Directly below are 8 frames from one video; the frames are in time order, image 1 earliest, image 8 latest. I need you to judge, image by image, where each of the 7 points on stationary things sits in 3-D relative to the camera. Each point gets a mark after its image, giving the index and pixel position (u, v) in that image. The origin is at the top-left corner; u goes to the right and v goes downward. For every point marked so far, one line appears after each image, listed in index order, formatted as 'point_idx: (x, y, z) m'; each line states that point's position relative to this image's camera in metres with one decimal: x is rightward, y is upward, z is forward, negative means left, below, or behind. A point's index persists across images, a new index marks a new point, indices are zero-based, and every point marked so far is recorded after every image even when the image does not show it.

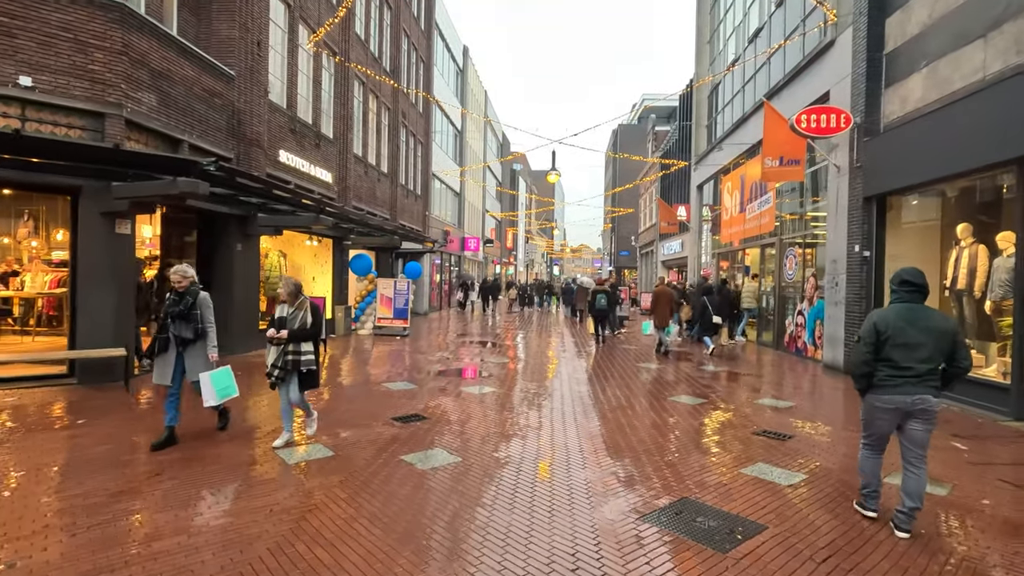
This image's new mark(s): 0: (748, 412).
0: (+3.7, -1.9, +8.4) m
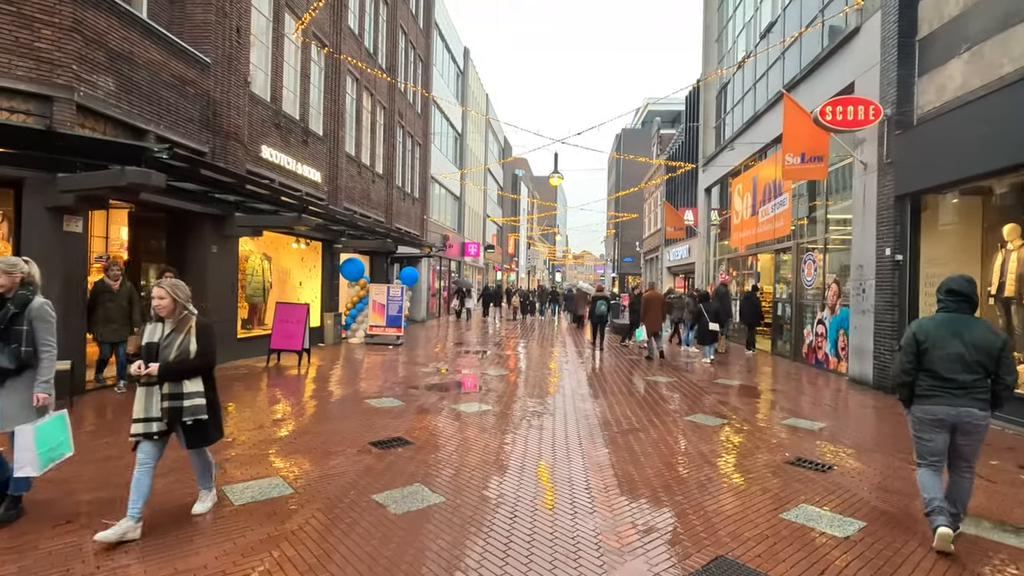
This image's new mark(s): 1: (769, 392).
0: (+3.7, -2.0, +7.5) m
1: (+5.1, -2.0, +10.3) m
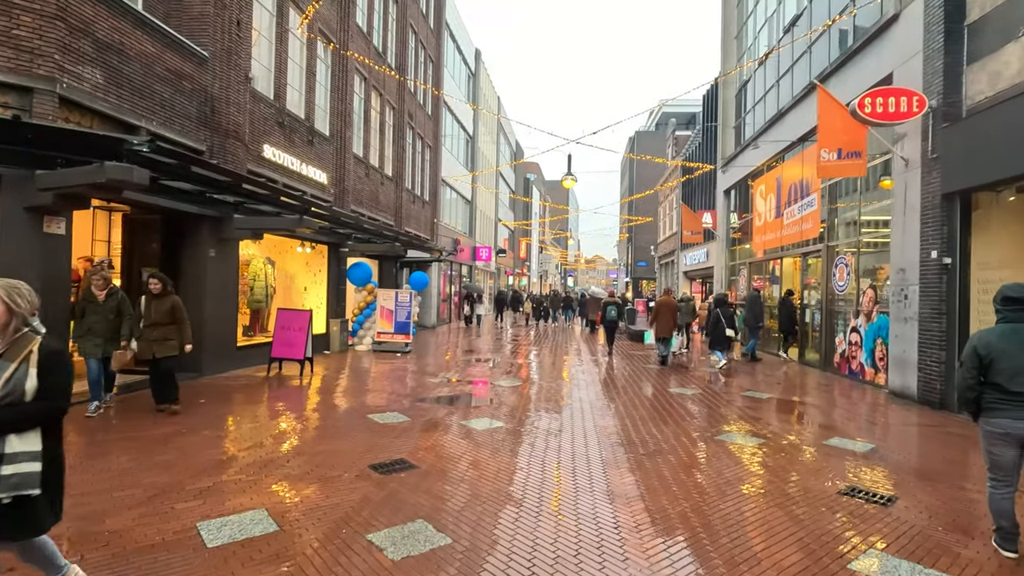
0: (+3.9, -2.1, +6.8) m
1: (+5.3, -2.1, +9.6) m
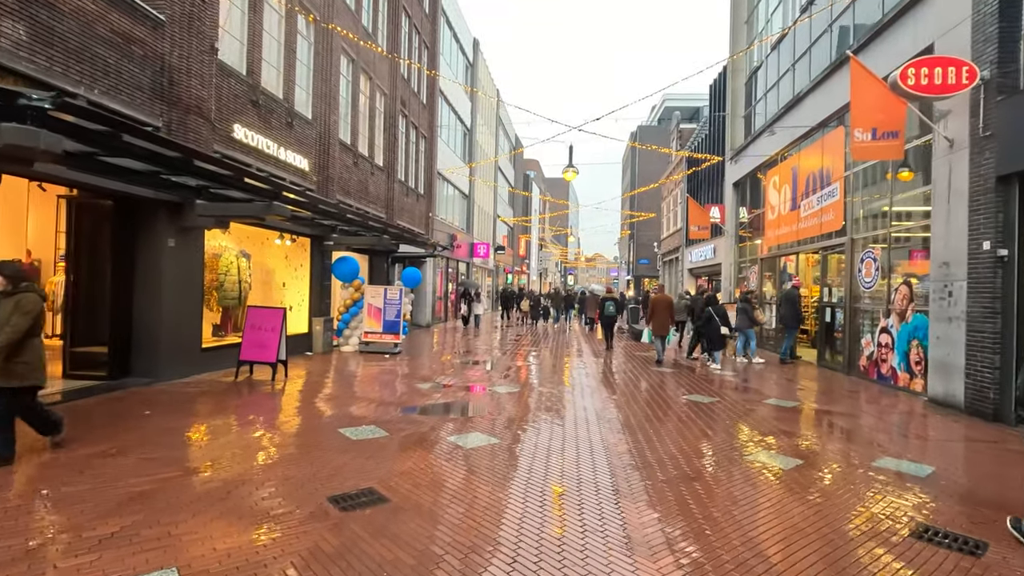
0: (+3.8, -2.1, +5.9) m
1: (+5.2, -2.1, +8.6) m
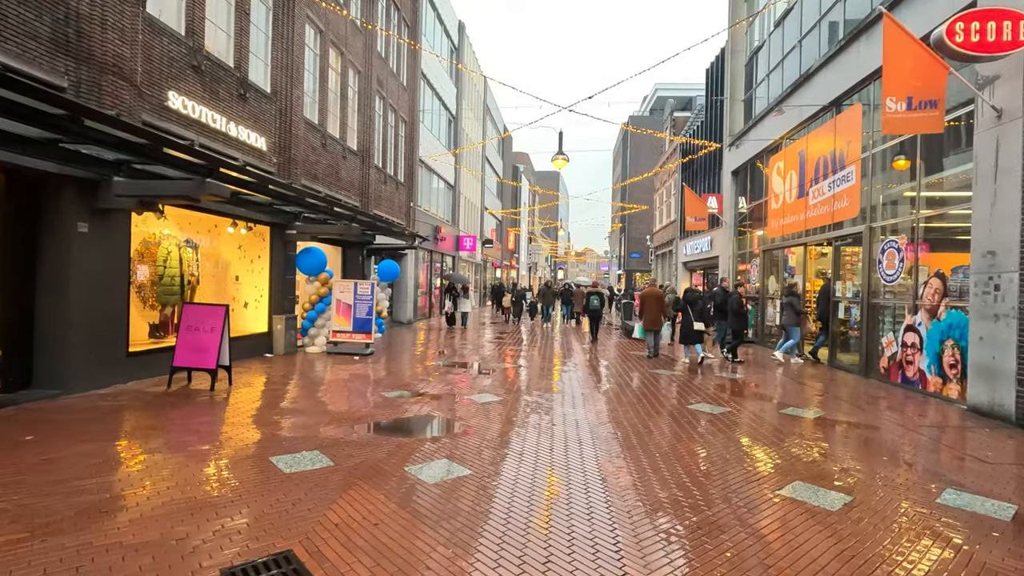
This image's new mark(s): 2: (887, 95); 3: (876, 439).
0: (+3.6, -2.0, +4.8) m
1: (+5.0, -2.0, +7.6) m
2: (+5.2, +2.7, +7.4) m
3: (+4.8, -2.0, +6.9) m
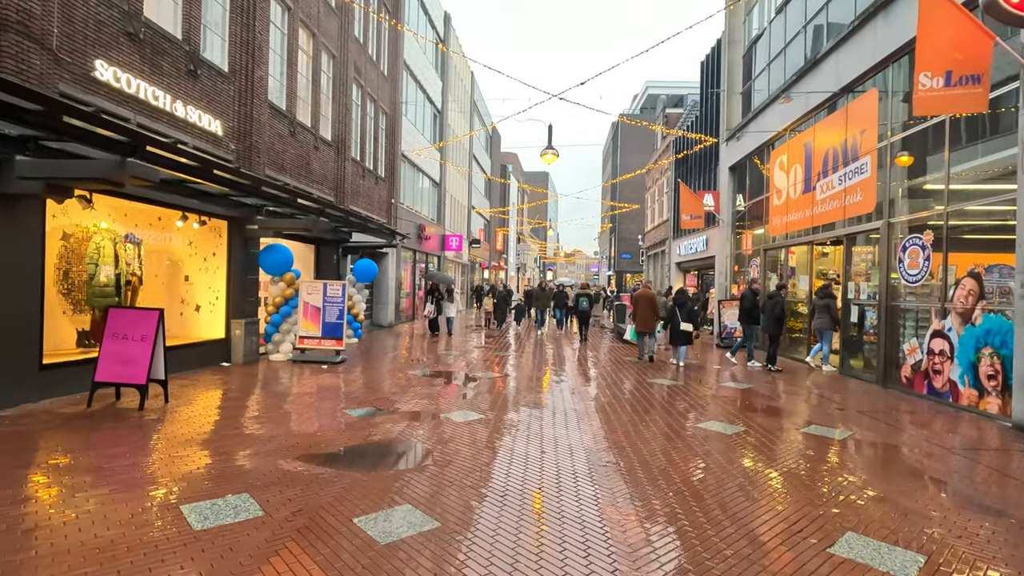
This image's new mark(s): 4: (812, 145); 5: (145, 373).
0: (+3.4, -2.0, +3.8) m
1: (+4.8, -2.0, +6.6) m
2: (+5.0, +2.7, +6.5) m
3: (+4.6, -2.0, +6.0) m
4: (+6.9, +3.3, +12.3) m
5: (-4.4, -1.0, +6.3) m
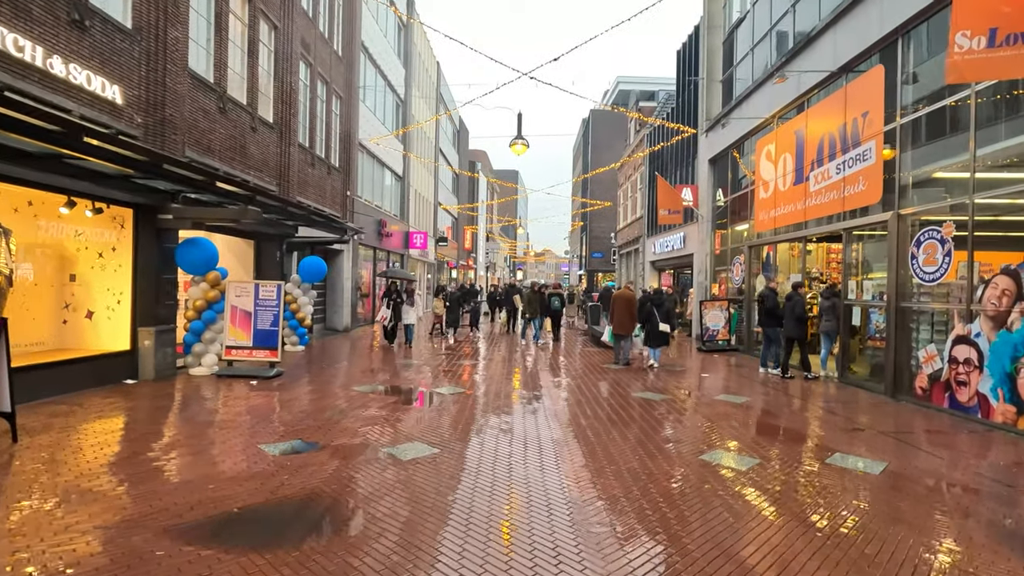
0: (+3.2, -2.0, +2.6) m
1: (+4.4, -2.0, +5.5) m
2: (+4.6, +2.7, +5.4) m
3: (+4.2, -2.0, +4.9) m
4: (+6.2, +3.3, +11.3) m
5: (-4.7, -1.0, +4.7) m
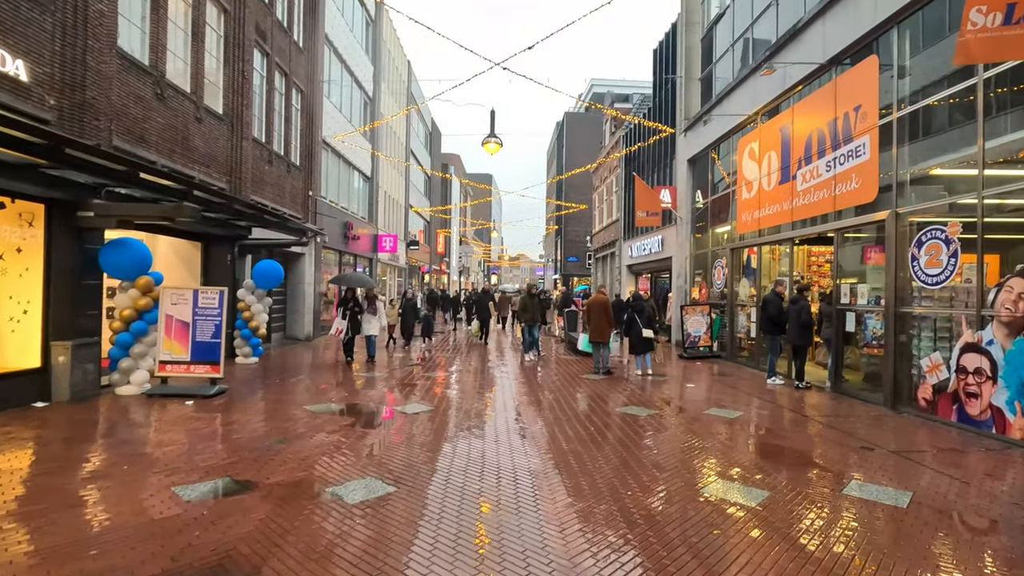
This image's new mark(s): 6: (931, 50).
0: (+3.1, -2.0, +2.0) m
1: (+4.1, -2.0, +4.9) m
2: (+4.4, +2.6, +4.8) m
3: (+4.0, -2.0, +4.3) m
4: (+5.7, +3.2, +10.8) m
5: (-4.9, -1.1, +3.6) m
6: (+6.0, +3.4, +7.6) m
